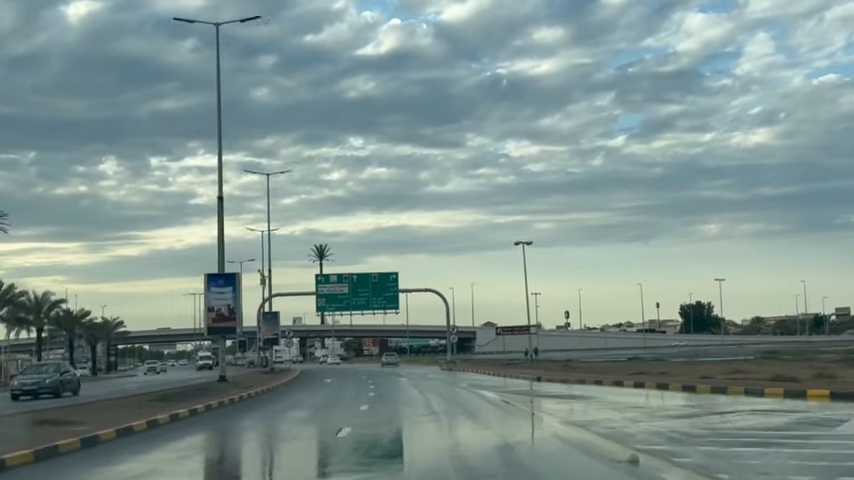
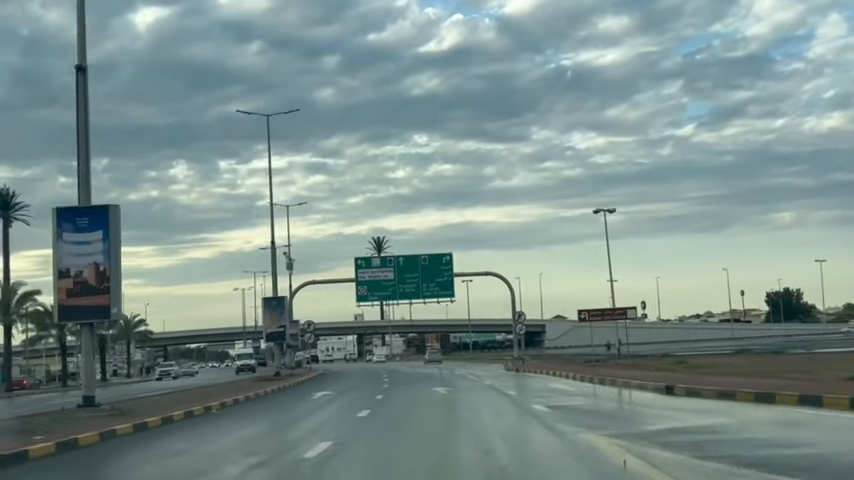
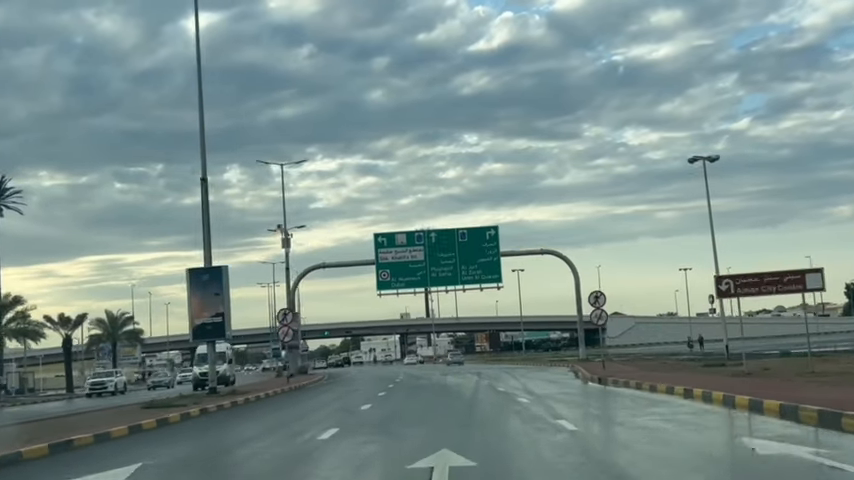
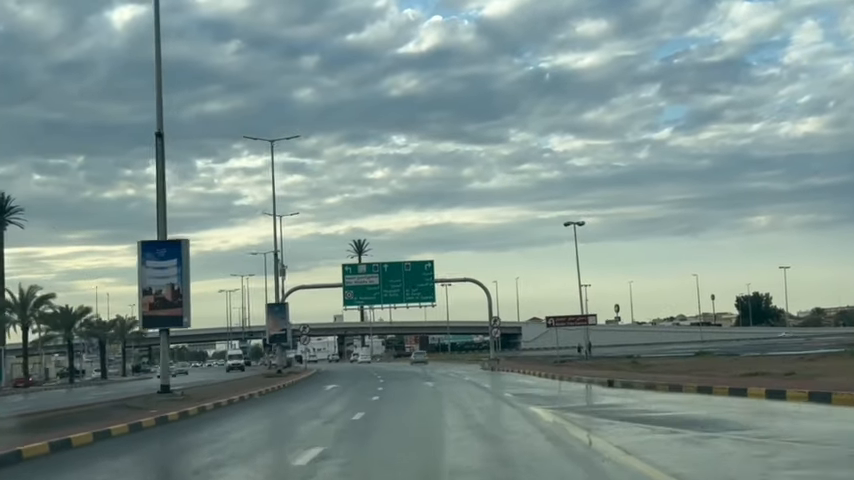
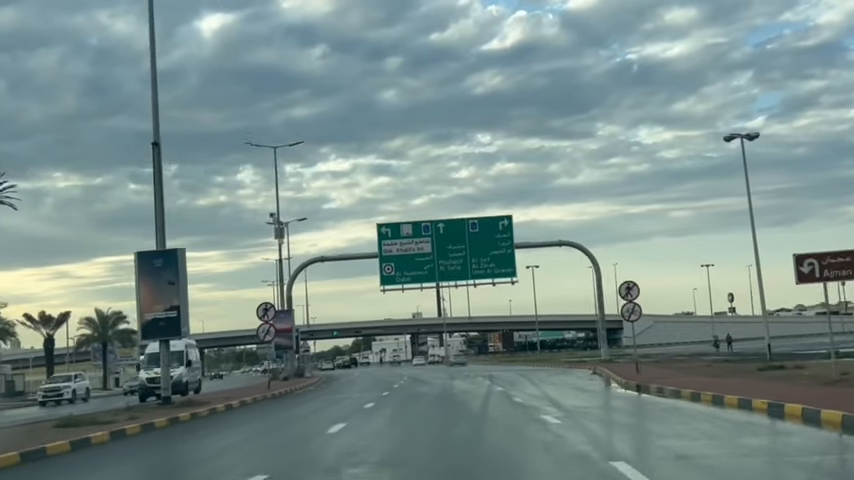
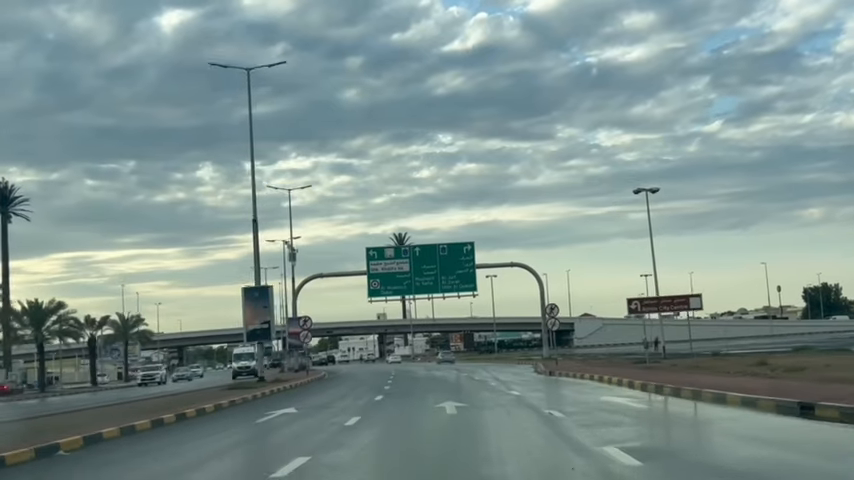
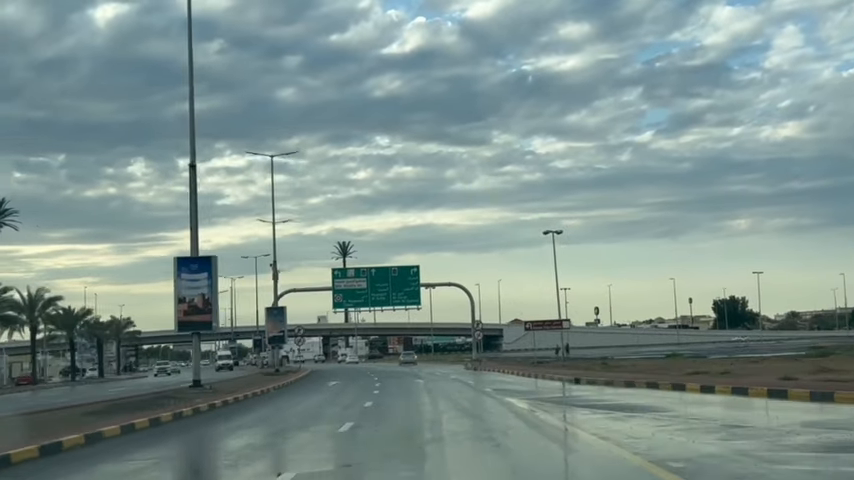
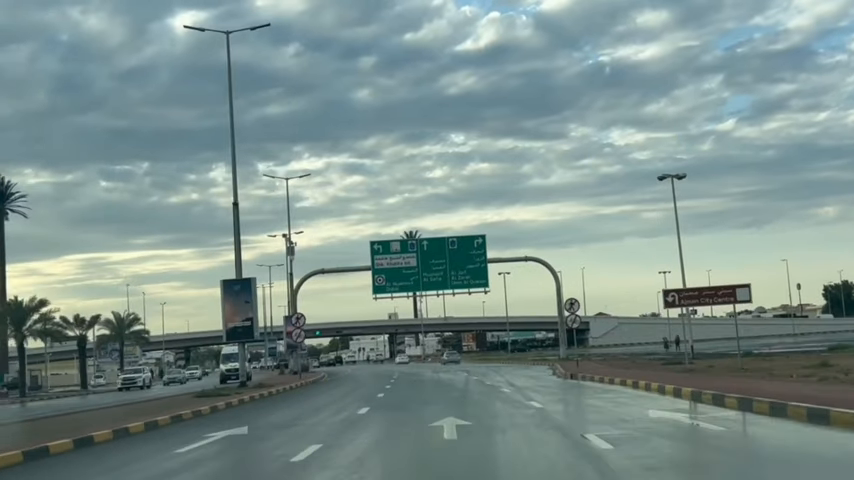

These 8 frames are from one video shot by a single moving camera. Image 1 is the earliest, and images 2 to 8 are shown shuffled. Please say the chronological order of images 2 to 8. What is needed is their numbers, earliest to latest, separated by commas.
7, 4, 2, 6, 8, 3, 5
